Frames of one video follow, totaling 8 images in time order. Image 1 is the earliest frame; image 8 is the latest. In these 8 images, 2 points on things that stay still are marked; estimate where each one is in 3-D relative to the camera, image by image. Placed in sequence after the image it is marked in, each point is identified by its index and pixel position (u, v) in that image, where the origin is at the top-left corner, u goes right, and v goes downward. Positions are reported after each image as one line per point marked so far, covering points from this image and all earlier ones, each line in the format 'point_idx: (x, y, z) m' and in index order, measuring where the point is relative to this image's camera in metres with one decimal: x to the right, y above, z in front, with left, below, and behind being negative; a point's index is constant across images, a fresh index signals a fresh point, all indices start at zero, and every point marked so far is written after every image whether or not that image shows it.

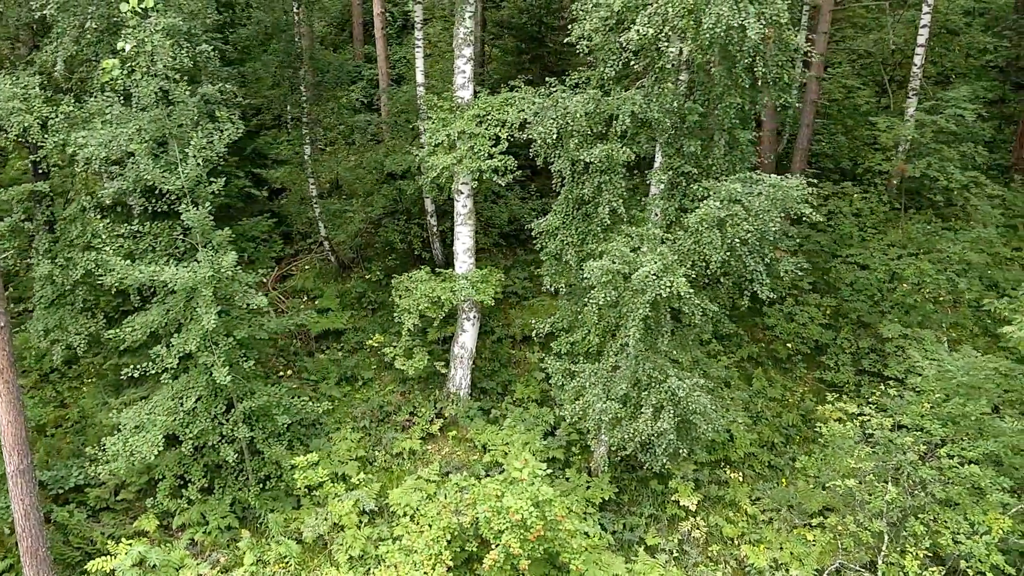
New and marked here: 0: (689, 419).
0: (+1.5, -1.1, +6.9) m
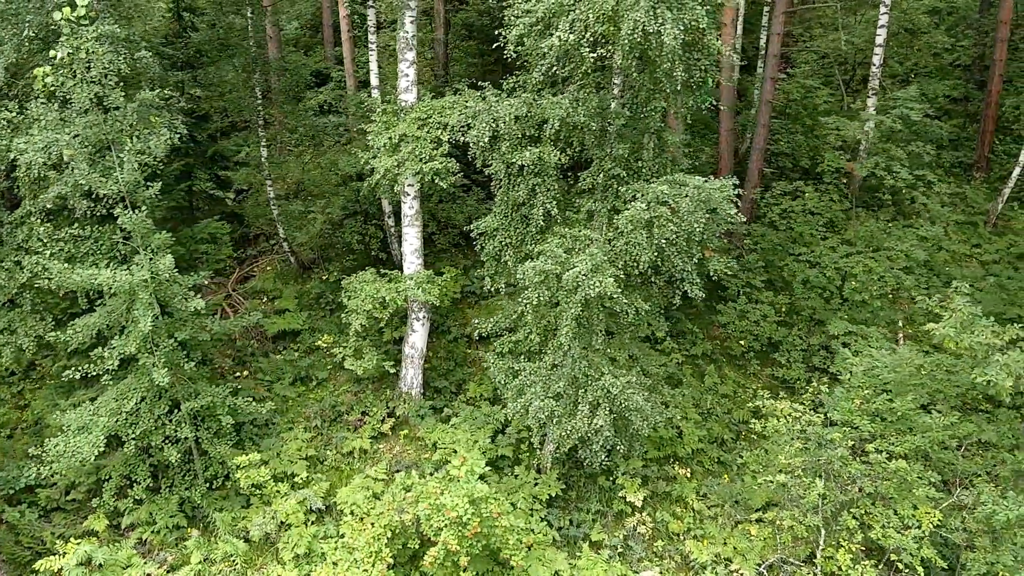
0: (+1.0, -1.1, +7.0) m
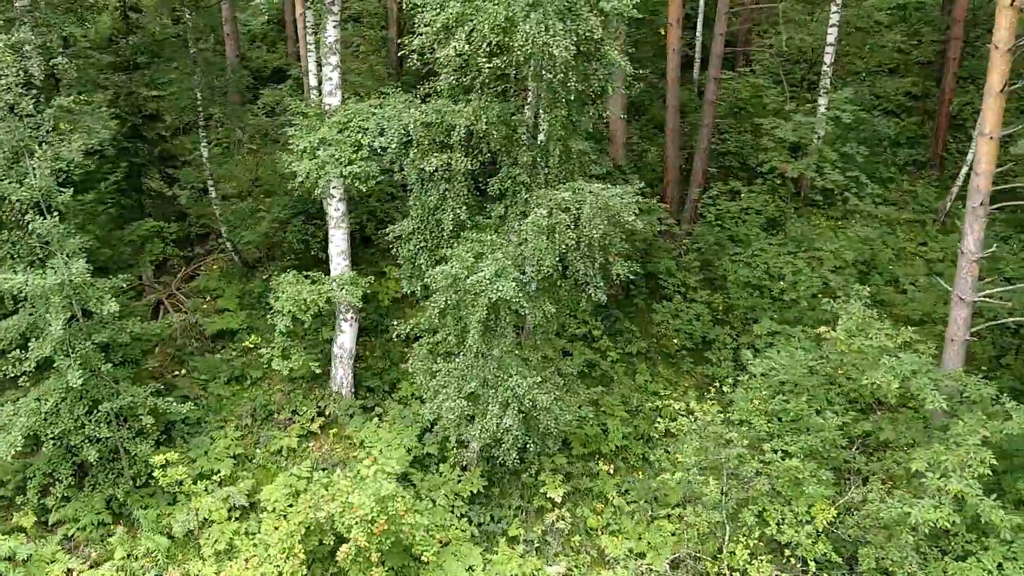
0: (+0.2, -1.1, +7.2) m
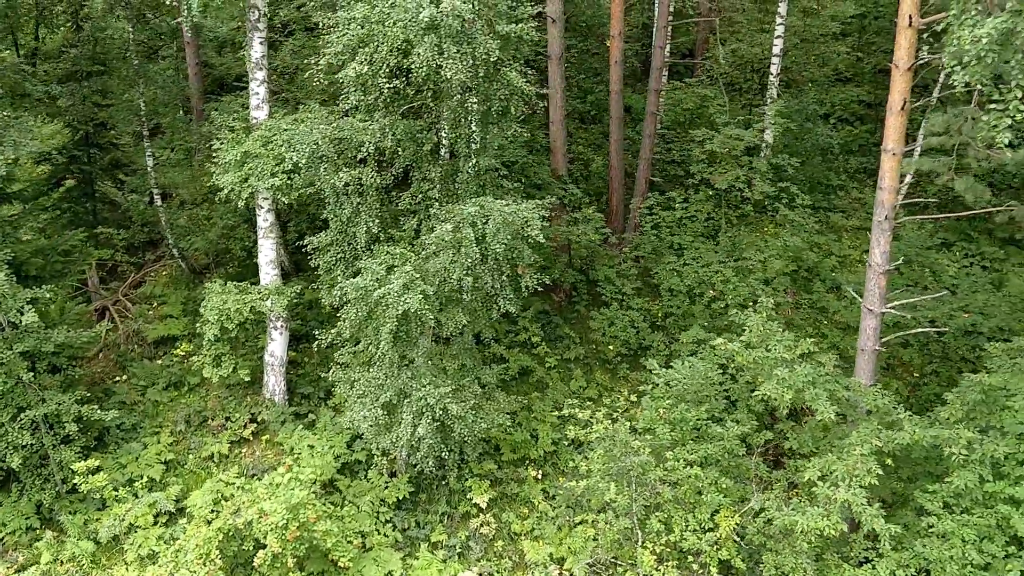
0: (-0.6, -1.2, +7.3) m
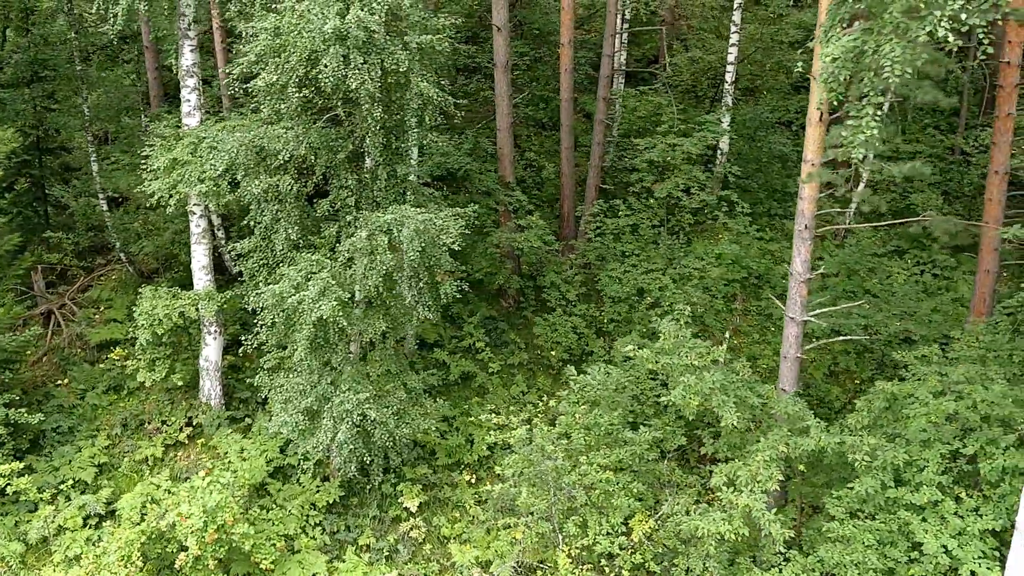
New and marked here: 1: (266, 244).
0: (-1.3, -1.3, +7.4) m
1: (-2.1, +0.4, +7.2) m
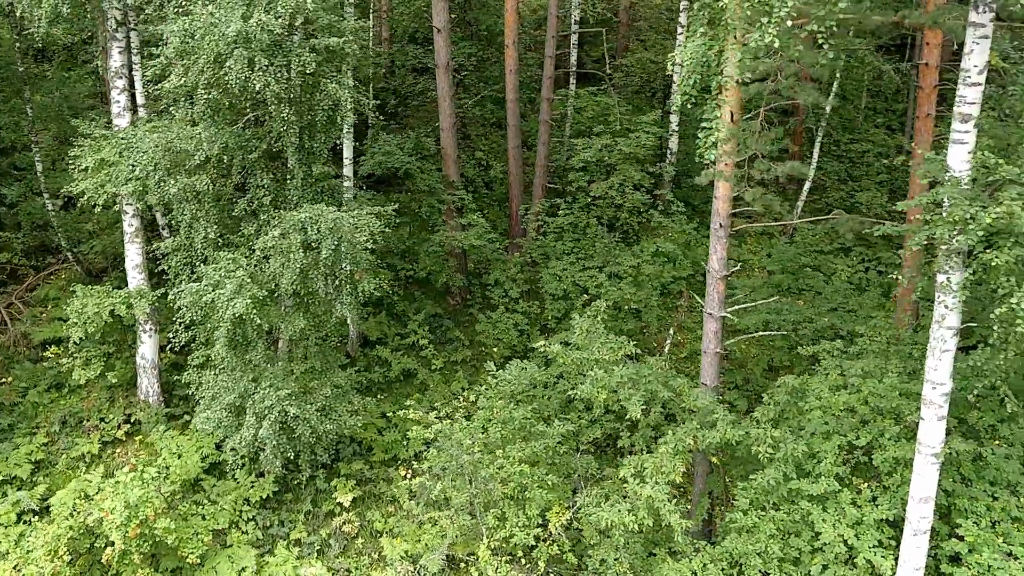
0: (-2.0, -1.2, +7.6) m
1: (-2.8, +0.4, +7.4) m
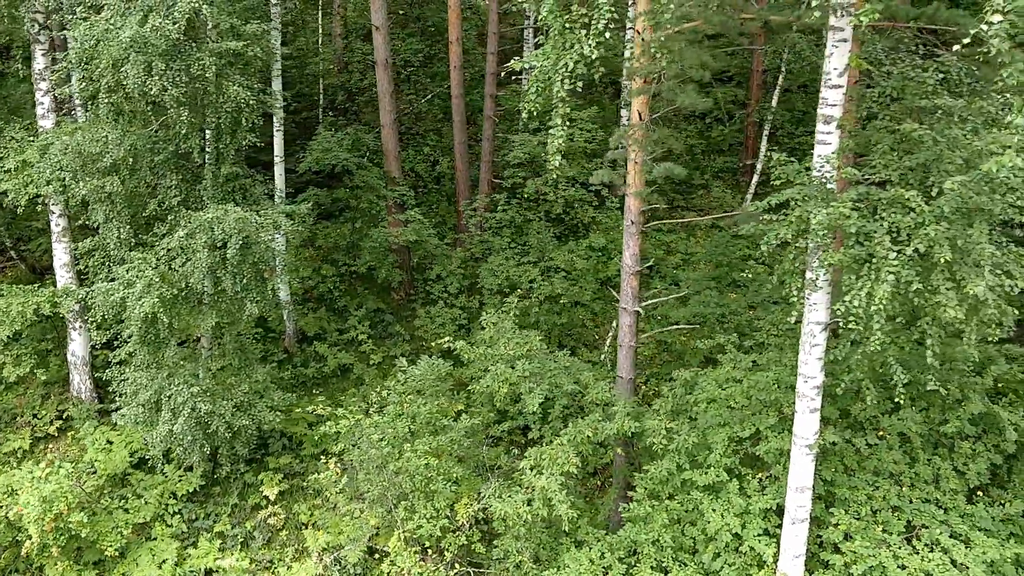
0: (-2.8, -1.2, +7.7) m
1: (-3.7, +0.4, +7.5) m
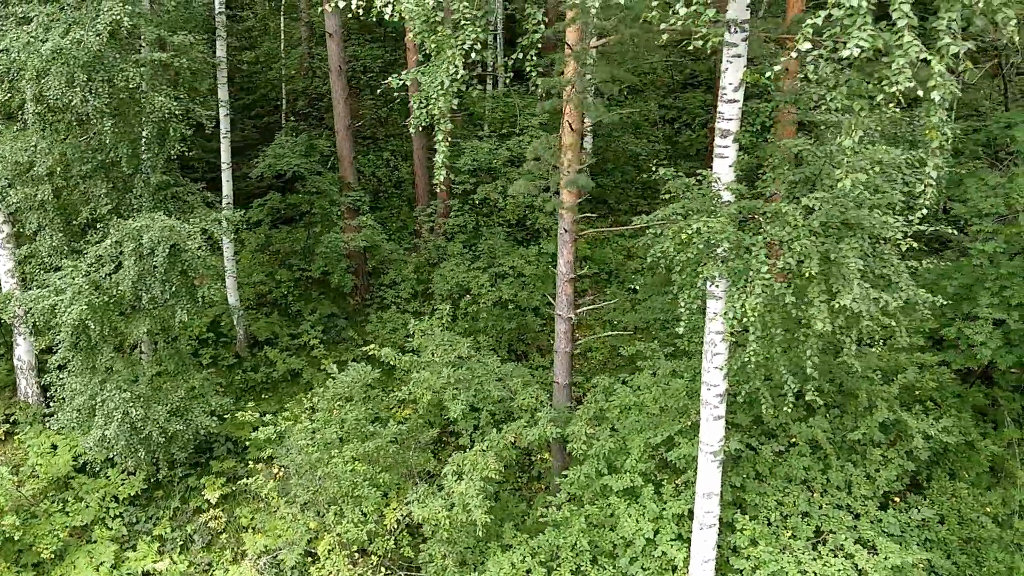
0: (-3.4, -1.3, +7.8) m
1: (-4.3, +0.4, +7.6) m
